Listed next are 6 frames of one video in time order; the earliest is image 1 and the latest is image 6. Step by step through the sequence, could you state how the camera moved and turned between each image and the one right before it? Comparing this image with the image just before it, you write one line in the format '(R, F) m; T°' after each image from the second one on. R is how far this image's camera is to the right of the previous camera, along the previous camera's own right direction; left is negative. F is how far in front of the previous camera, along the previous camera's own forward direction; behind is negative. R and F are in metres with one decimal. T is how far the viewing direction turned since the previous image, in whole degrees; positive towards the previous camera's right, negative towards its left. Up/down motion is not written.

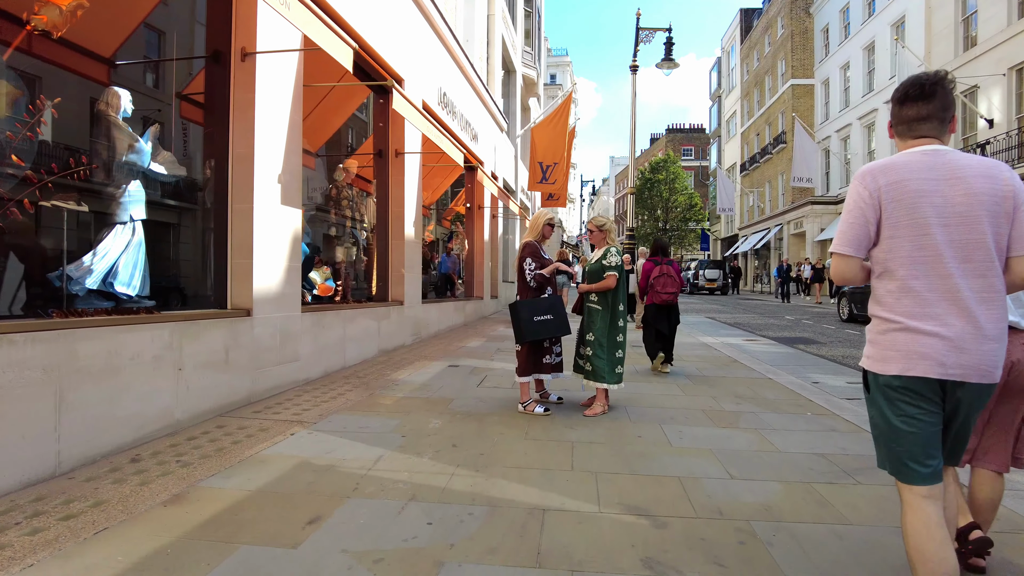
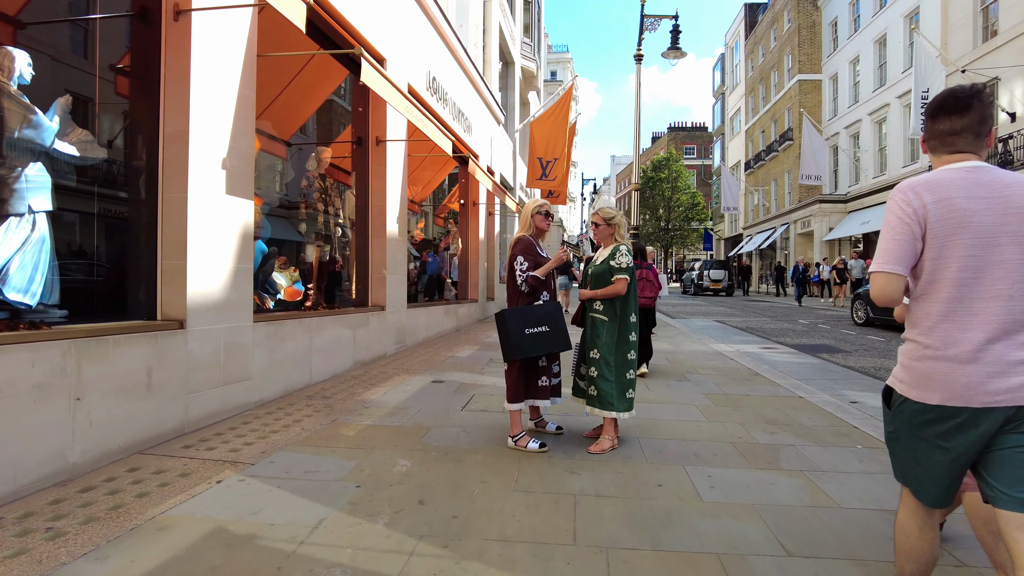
(+0.1, +0.9) m; 0°
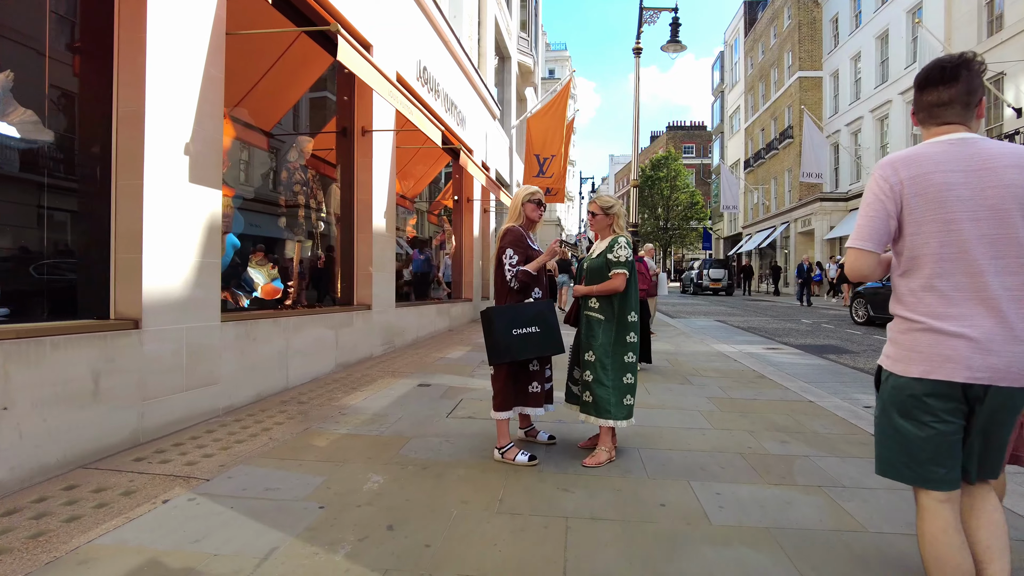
(+0.1, +0.4) m; 0°
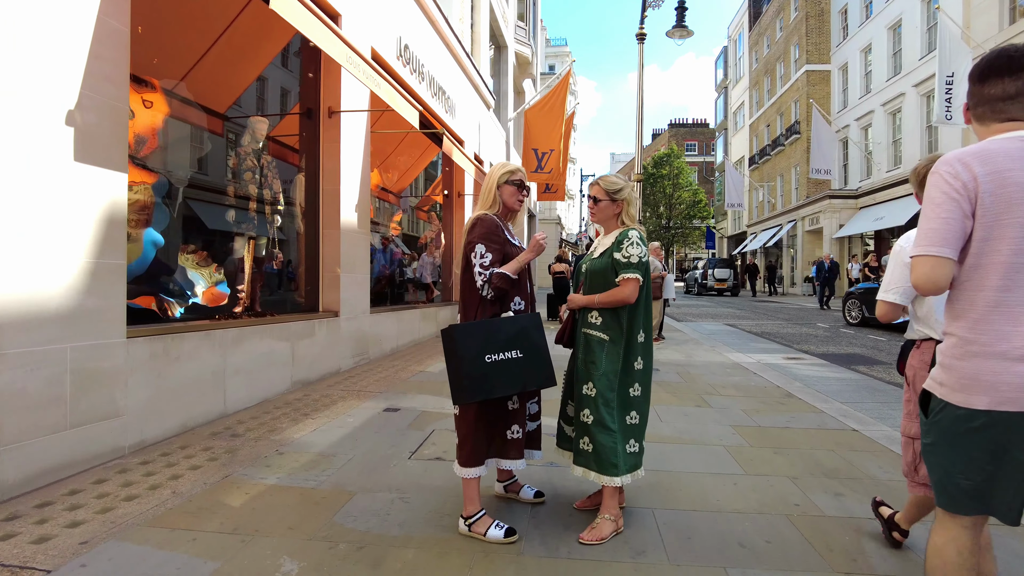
(+0.1, +0.9) m; 0°
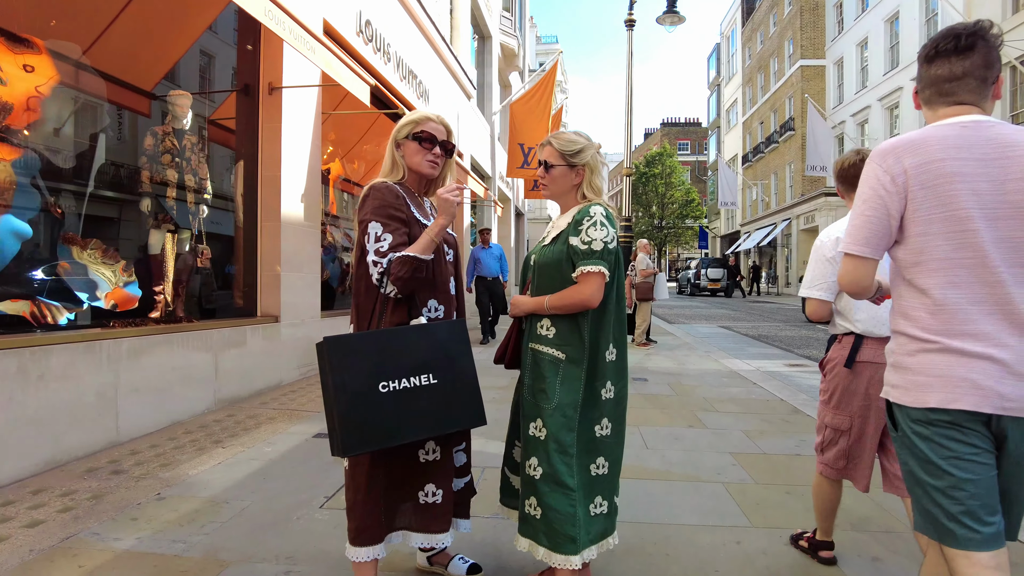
(+0.2, +0.8) m; +1°
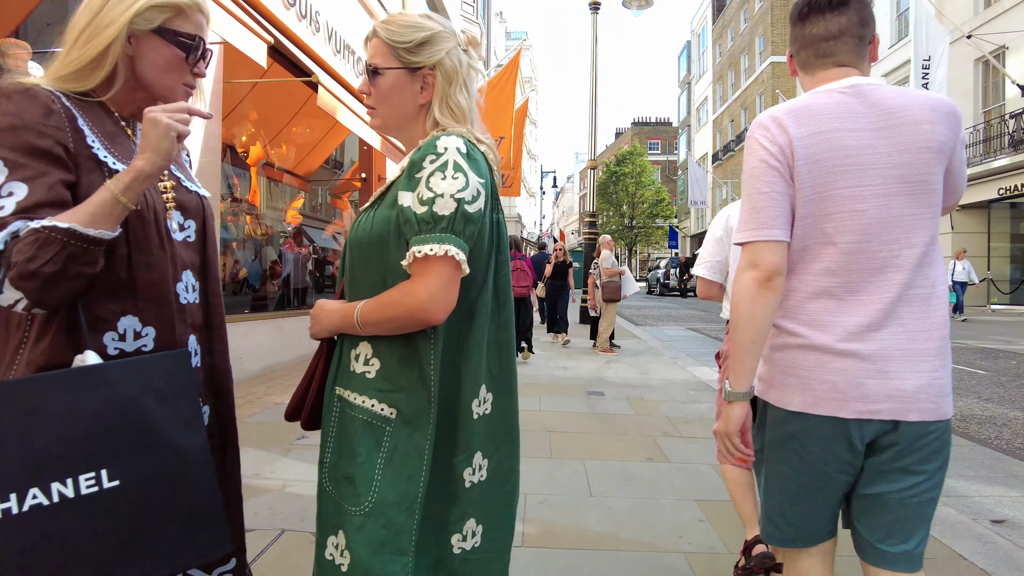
(+0.3, +0.9) m; +2°
